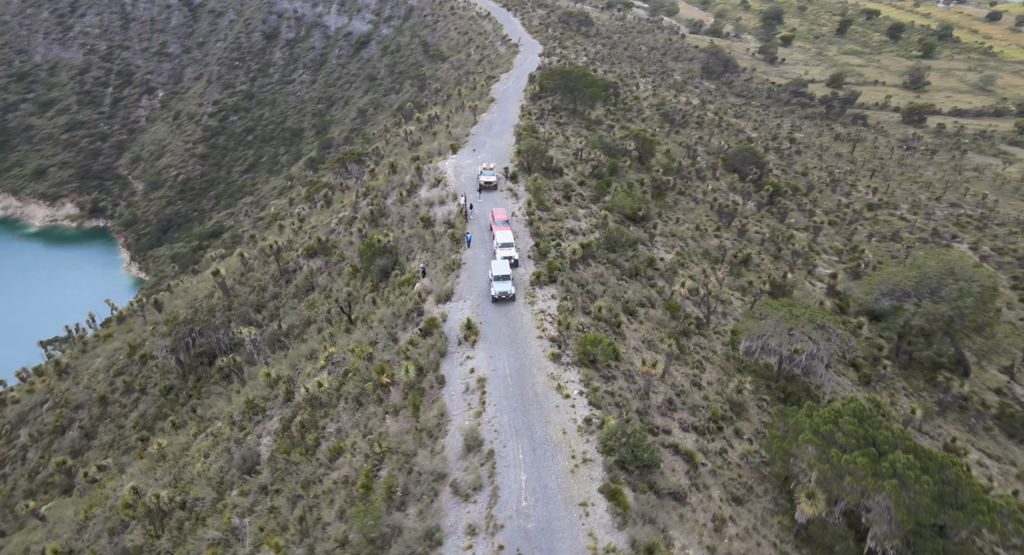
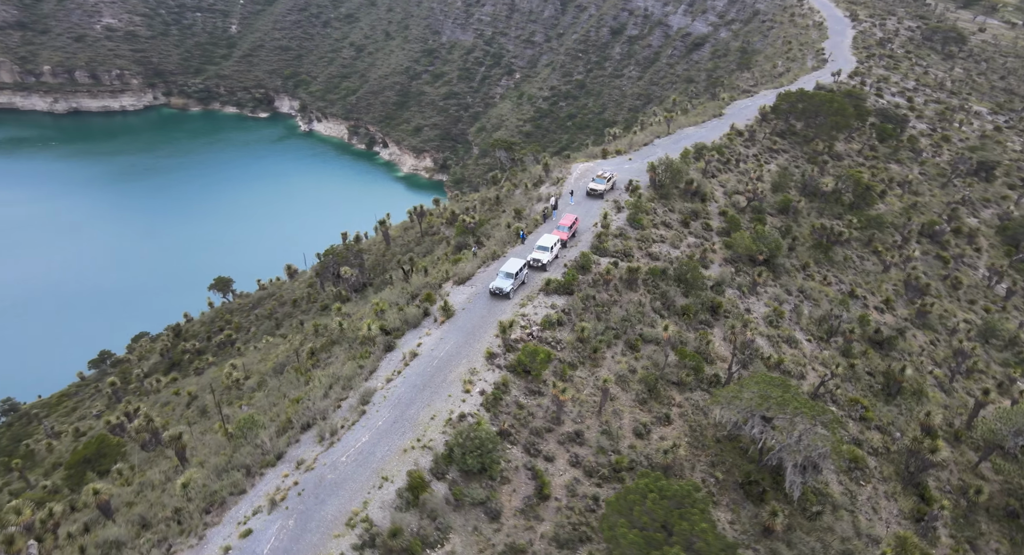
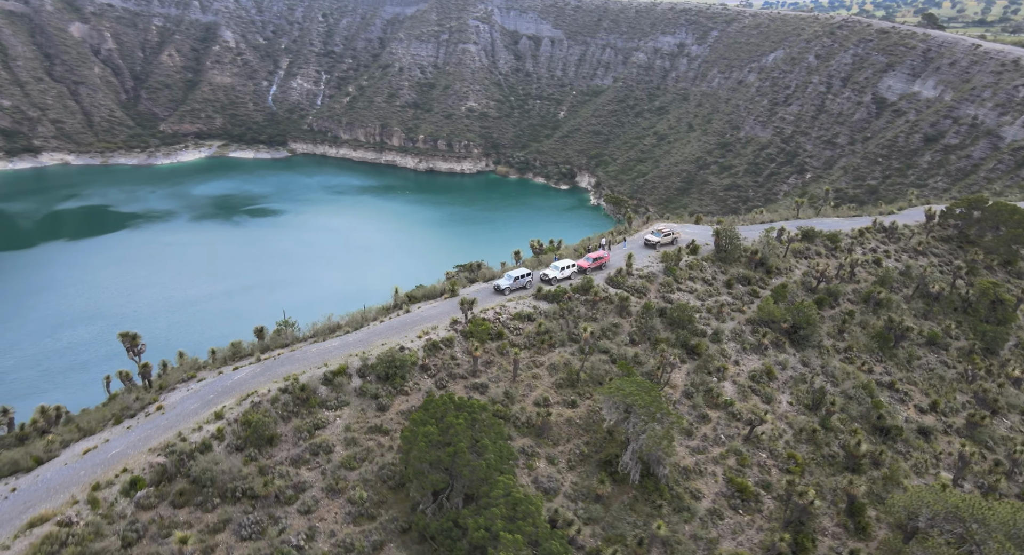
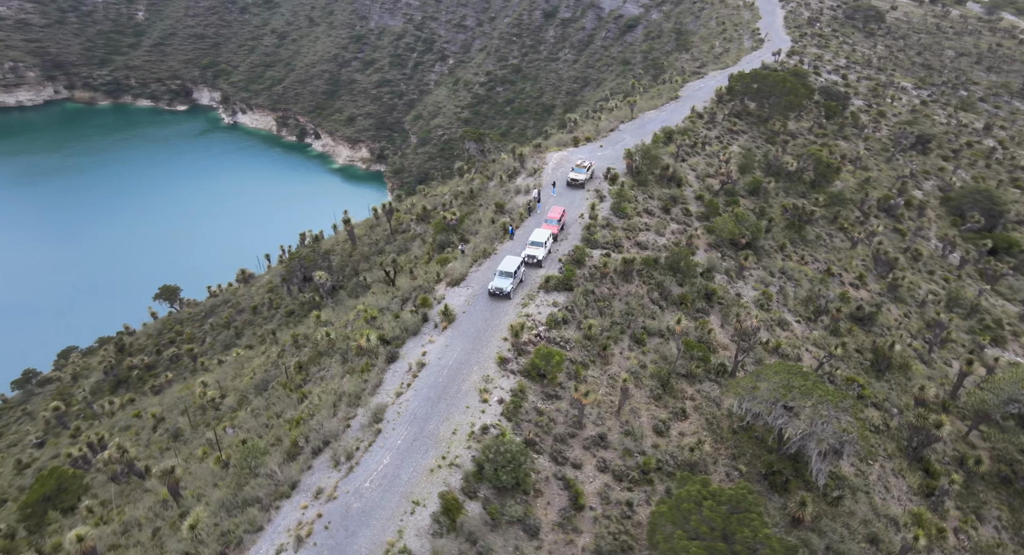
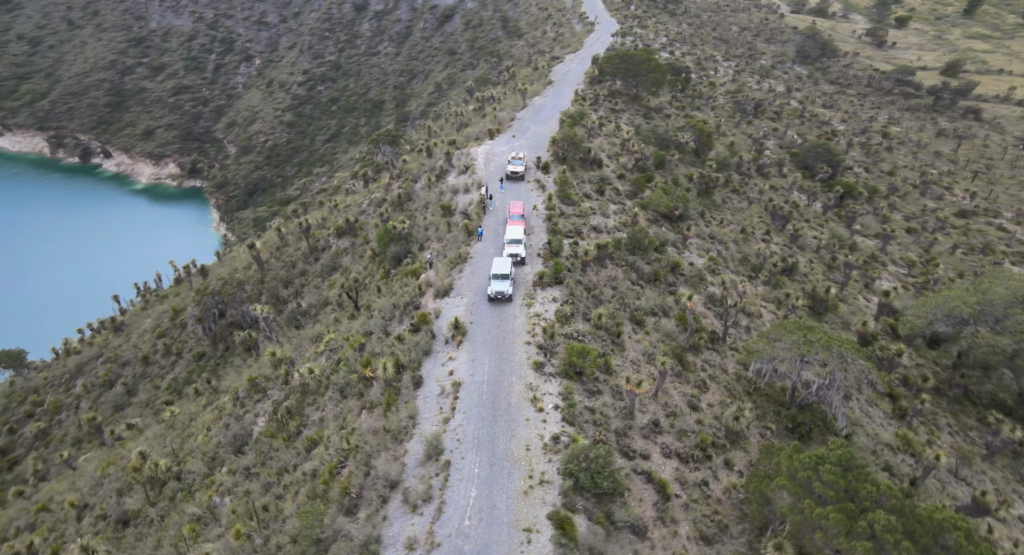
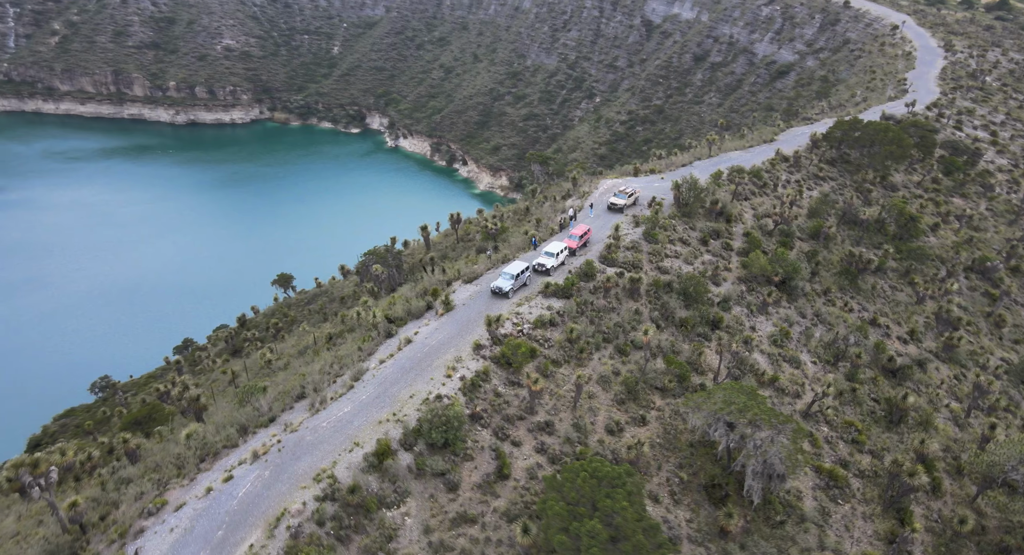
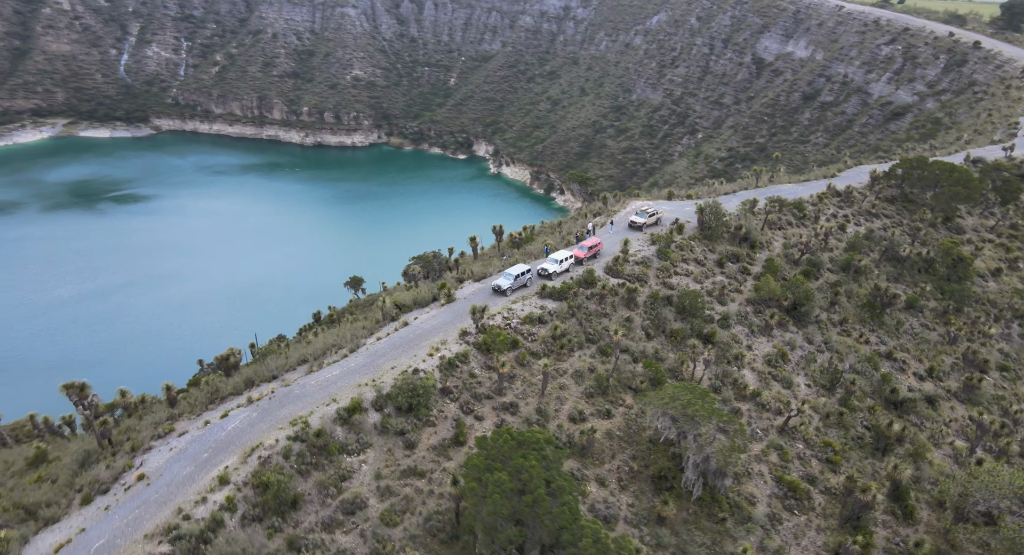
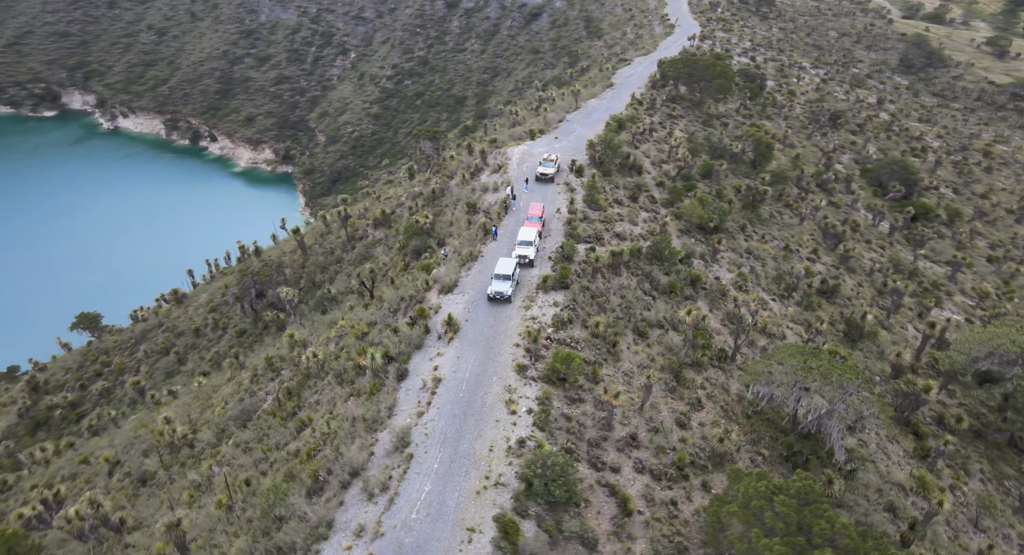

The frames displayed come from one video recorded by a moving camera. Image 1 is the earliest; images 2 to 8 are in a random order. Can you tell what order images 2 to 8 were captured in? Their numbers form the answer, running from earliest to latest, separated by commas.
5, 8, 4, 2, 6, 7, 3
